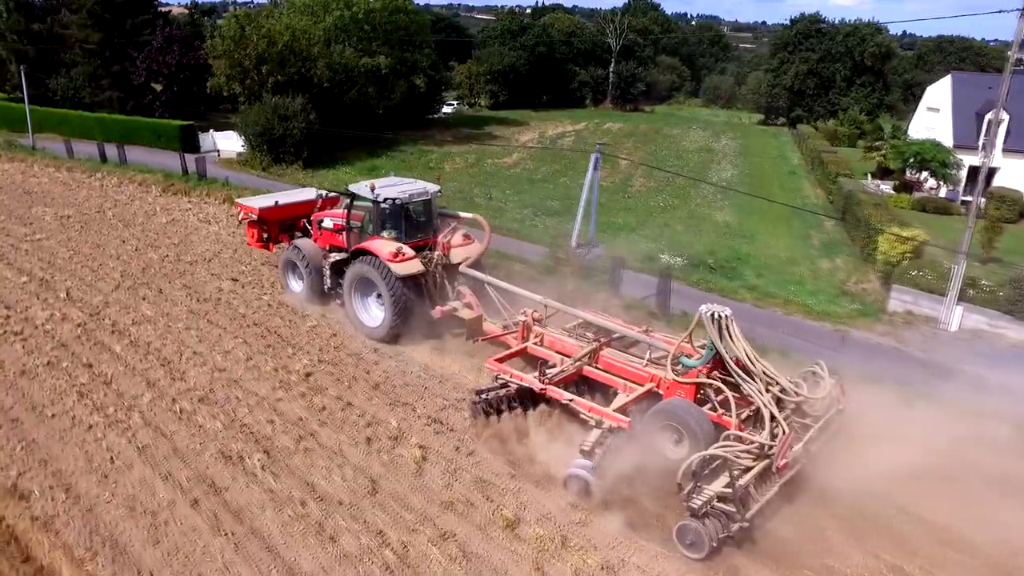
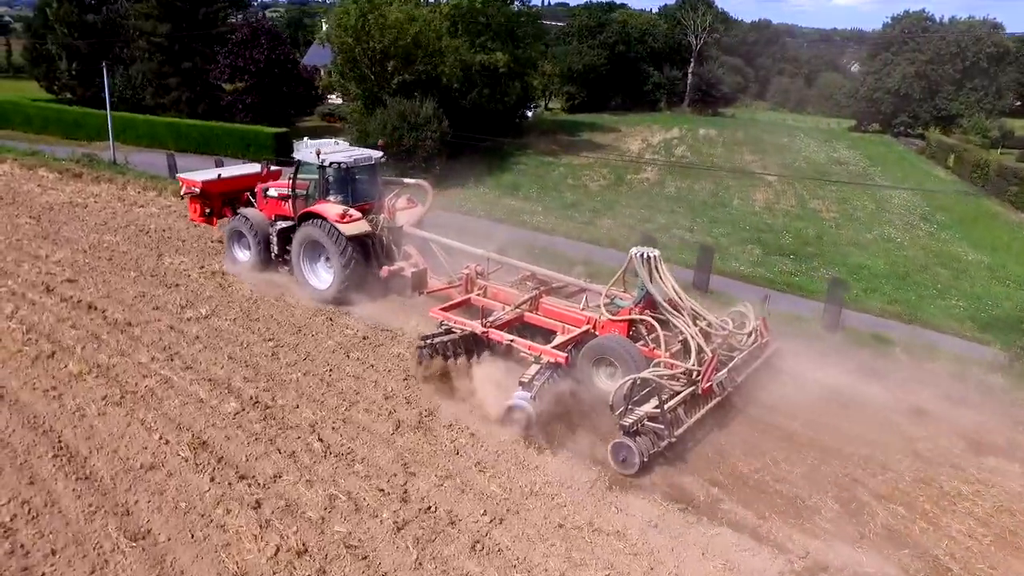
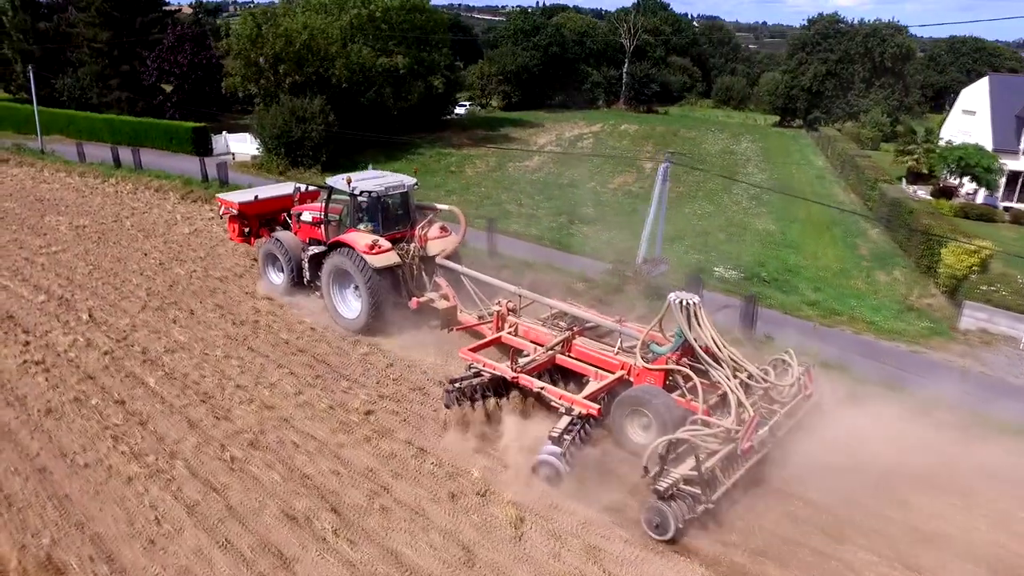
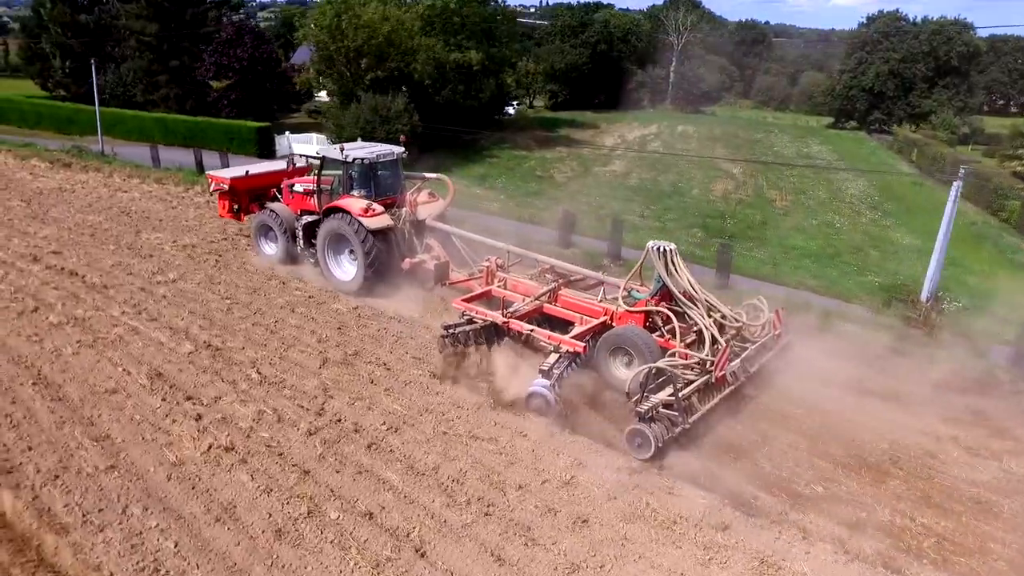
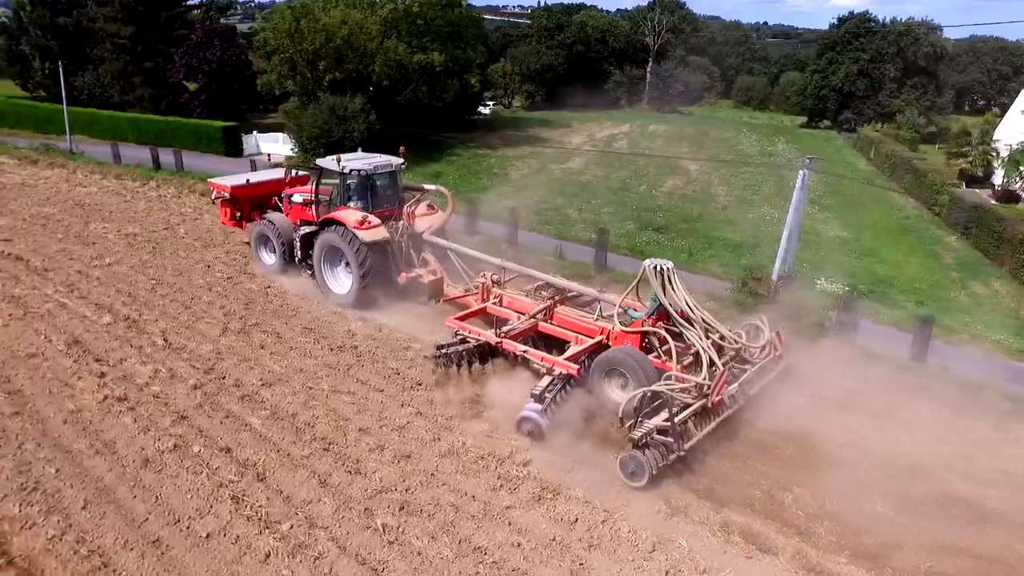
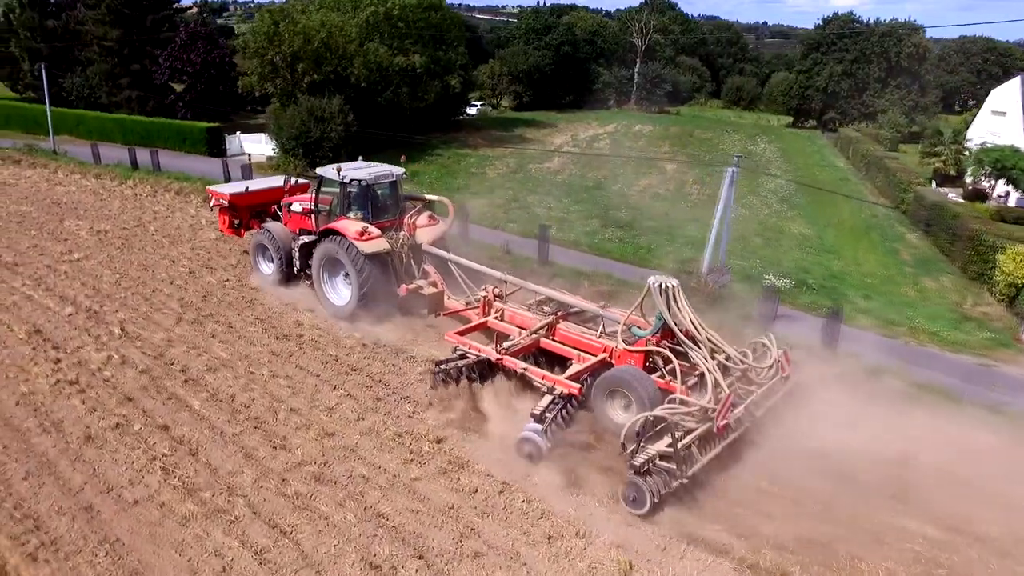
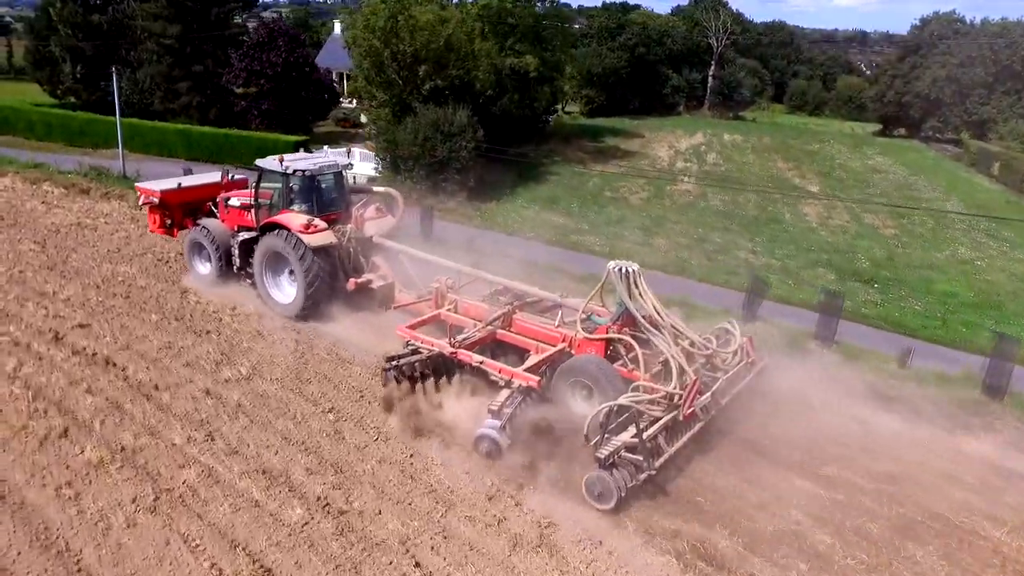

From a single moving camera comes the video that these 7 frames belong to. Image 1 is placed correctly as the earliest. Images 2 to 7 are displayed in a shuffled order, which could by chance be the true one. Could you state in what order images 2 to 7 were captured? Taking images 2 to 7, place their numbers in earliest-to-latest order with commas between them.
3, 6, 5, 4, 2, 7
